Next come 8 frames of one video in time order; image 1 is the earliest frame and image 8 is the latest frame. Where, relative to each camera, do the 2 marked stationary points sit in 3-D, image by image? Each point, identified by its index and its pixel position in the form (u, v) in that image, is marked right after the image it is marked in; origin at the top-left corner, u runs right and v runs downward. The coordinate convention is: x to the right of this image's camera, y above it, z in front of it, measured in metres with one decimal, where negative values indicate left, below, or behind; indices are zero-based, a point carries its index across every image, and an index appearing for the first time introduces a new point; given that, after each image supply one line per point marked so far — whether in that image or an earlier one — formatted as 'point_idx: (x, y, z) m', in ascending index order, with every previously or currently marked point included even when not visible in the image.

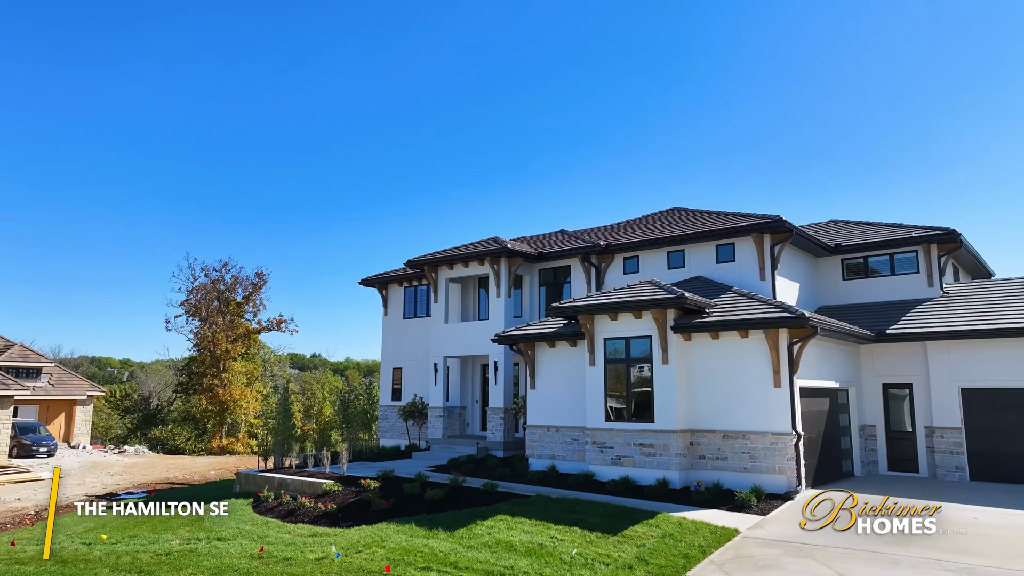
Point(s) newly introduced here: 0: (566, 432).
0: (+1.2, -3.1, +15.3) m
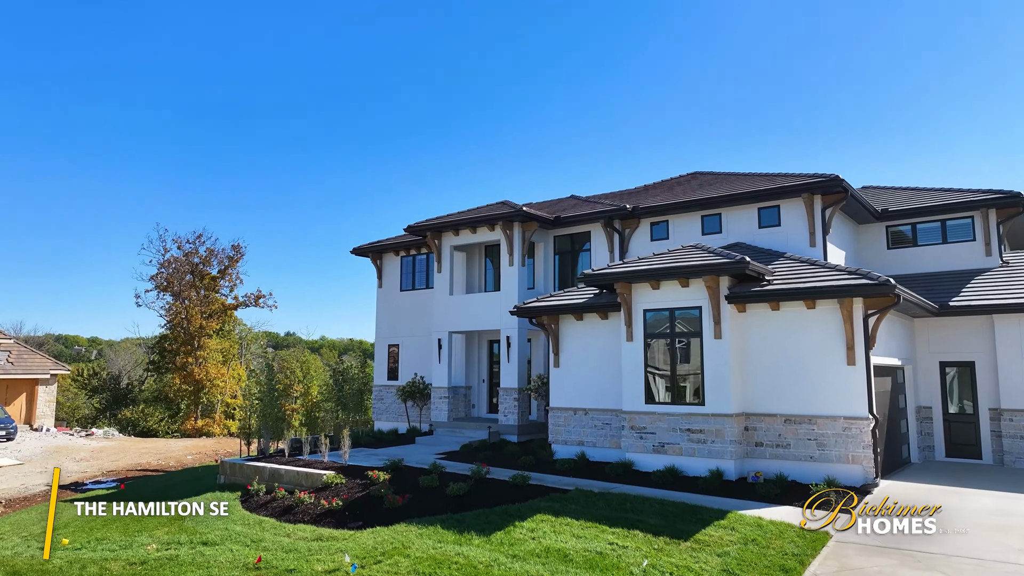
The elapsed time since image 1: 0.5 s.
0: (+1.6, -2.5, +13.6) m
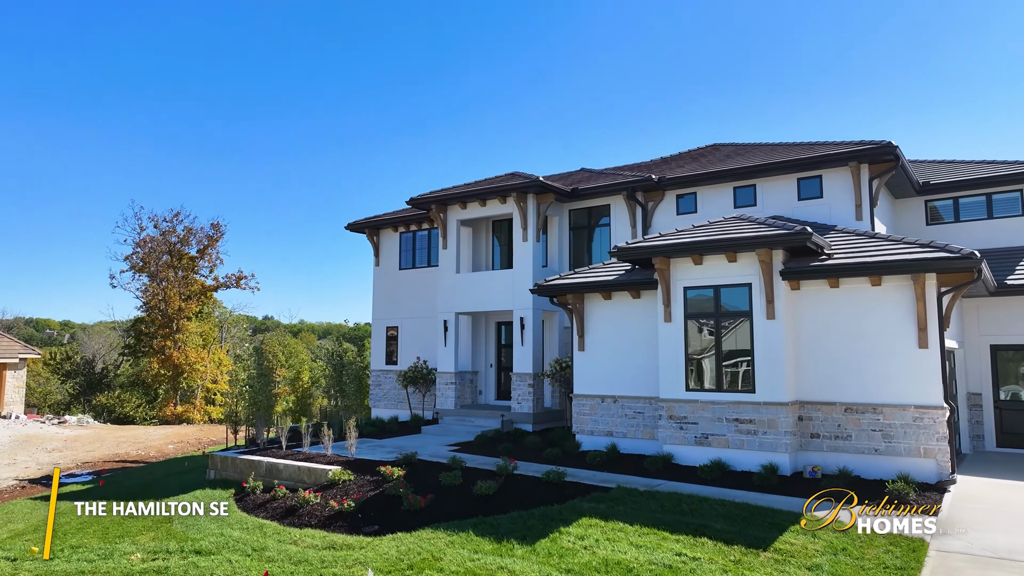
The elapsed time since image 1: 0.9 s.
0: (+2.0, -2.0, +12.4) m
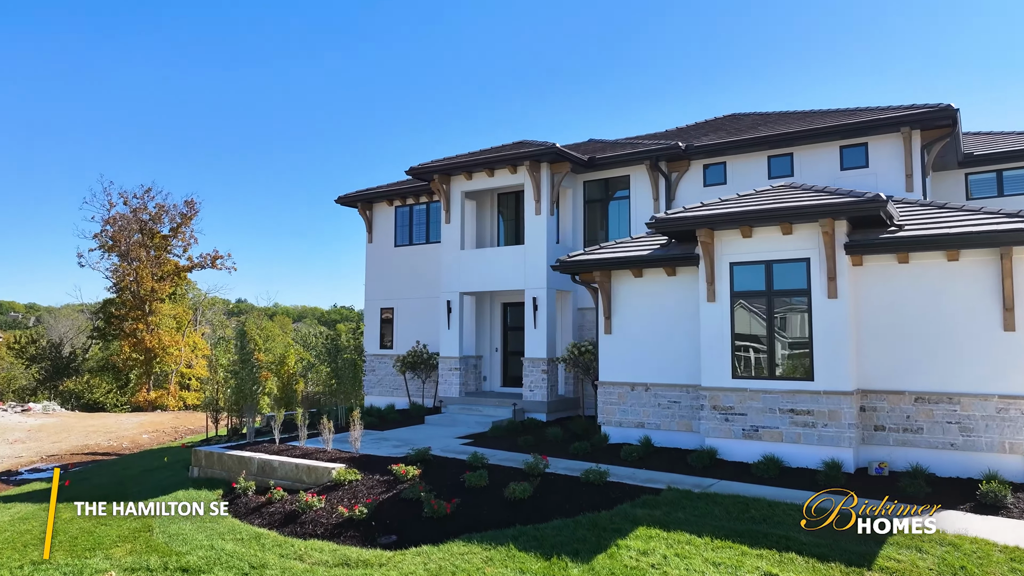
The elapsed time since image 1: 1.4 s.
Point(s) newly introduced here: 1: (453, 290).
0: (+2.4, -1.7, +11.2) m
1: (-1.3, 0.0, +15.9) m
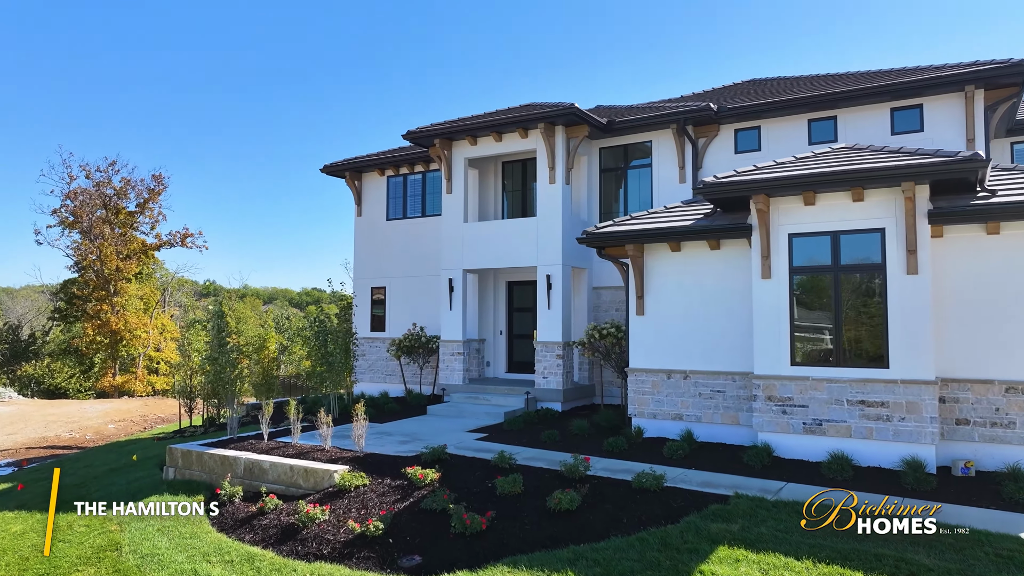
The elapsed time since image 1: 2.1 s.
0: (+2.7, -1.3, +10.0) m
1: (-1.2, +0.4, +14.5) m
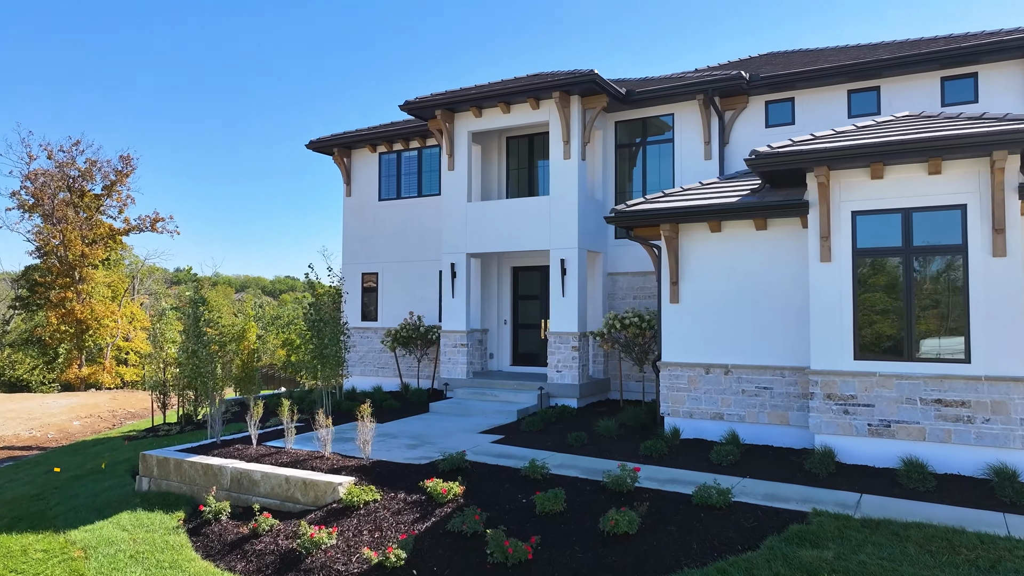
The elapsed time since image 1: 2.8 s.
0: (+3.0, -1.1, +9.0) m
1: (-1.0, +0.7, +13.3) m
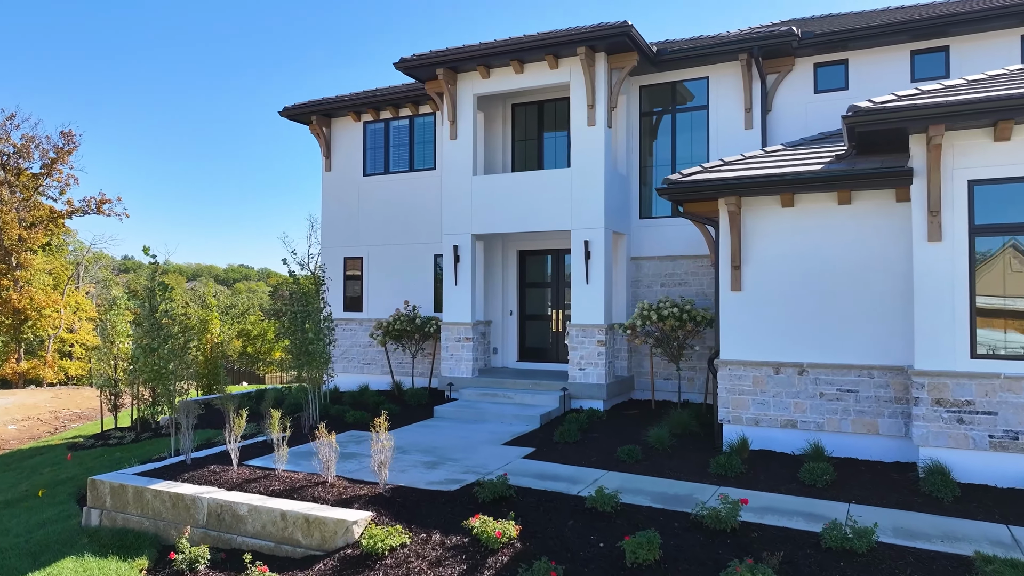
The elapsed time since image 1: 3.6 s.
0: (+3.4, -1.0, +7.6) m
1: (-0.9, +0.9, +11.6) m
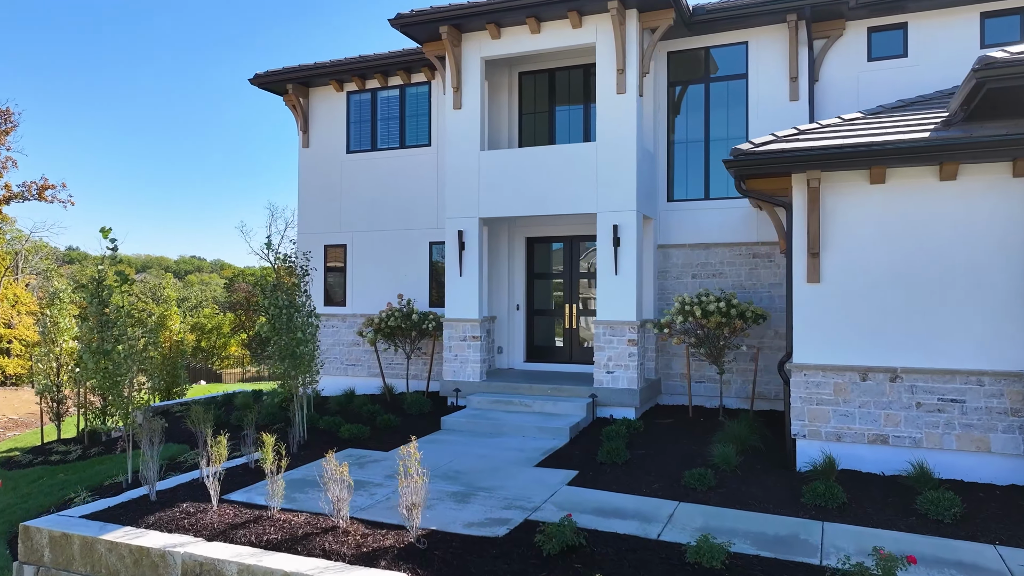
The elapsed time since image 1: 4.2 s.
0: (+3.8, -0.9, +6.4) m
1: (-0.7, +1.1, +10.2) m
